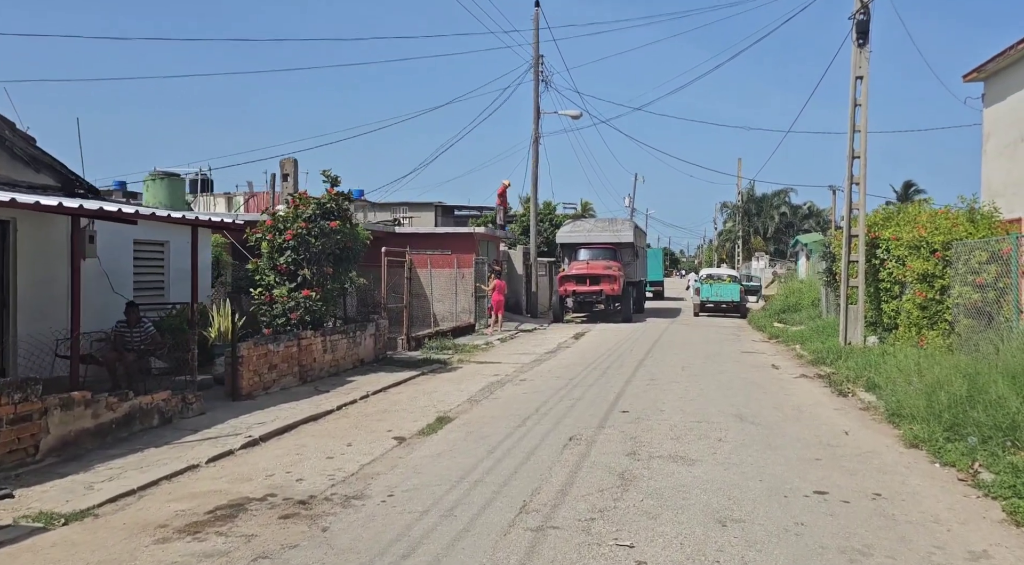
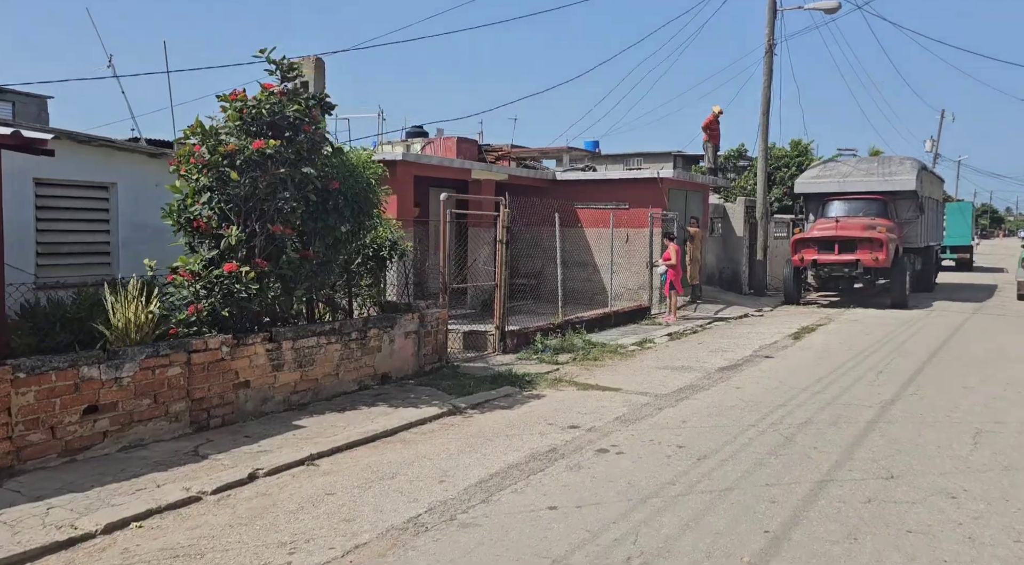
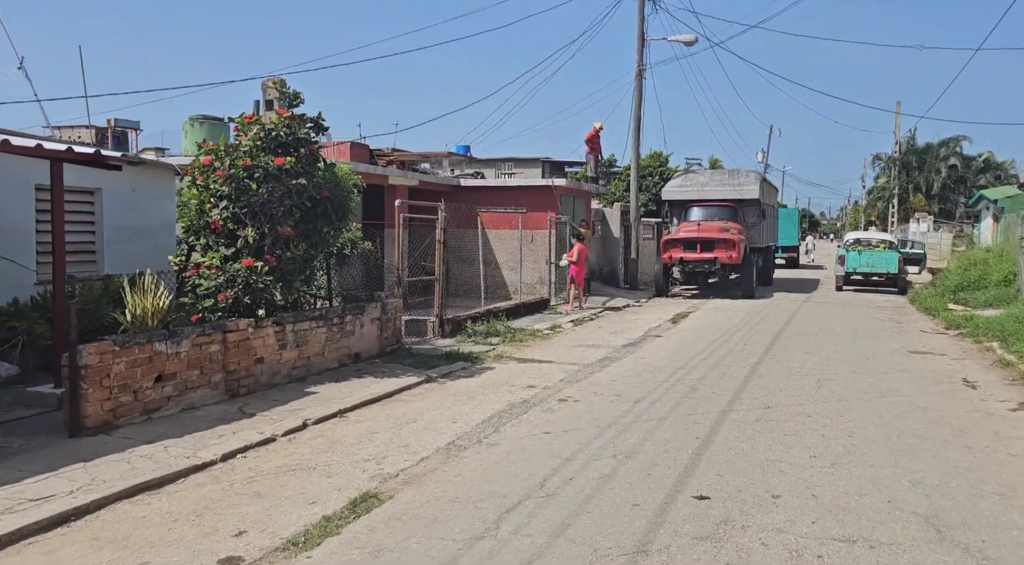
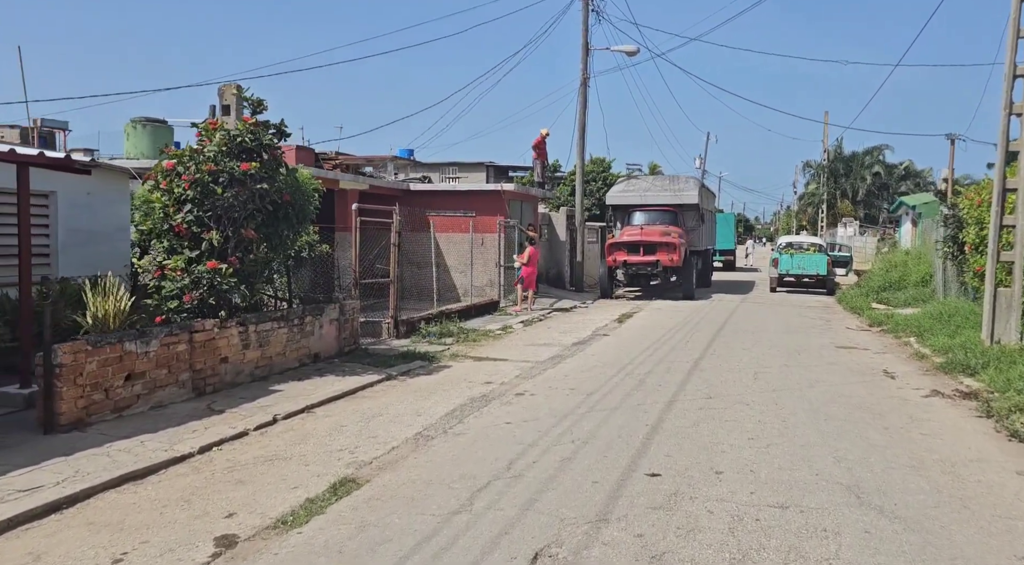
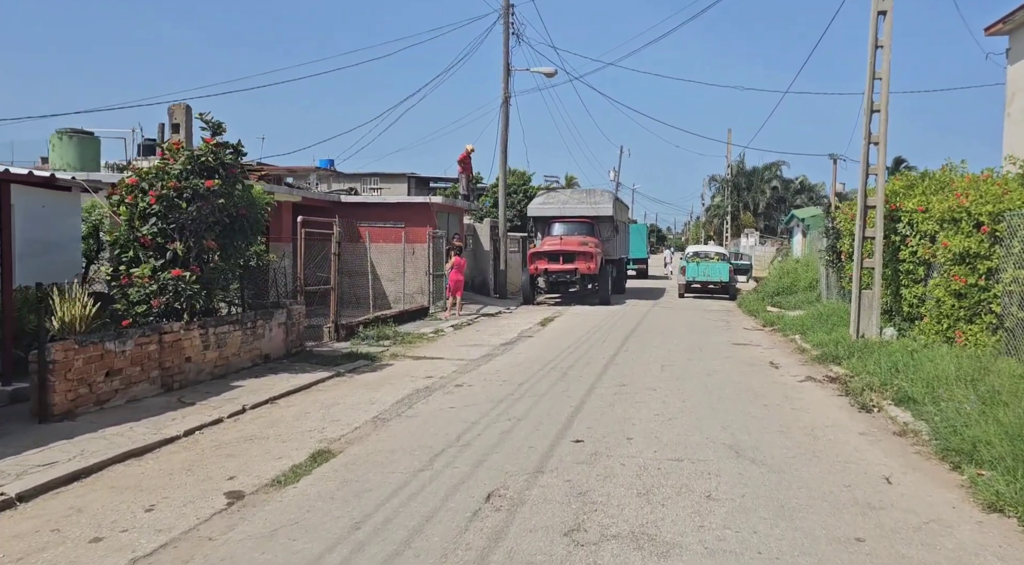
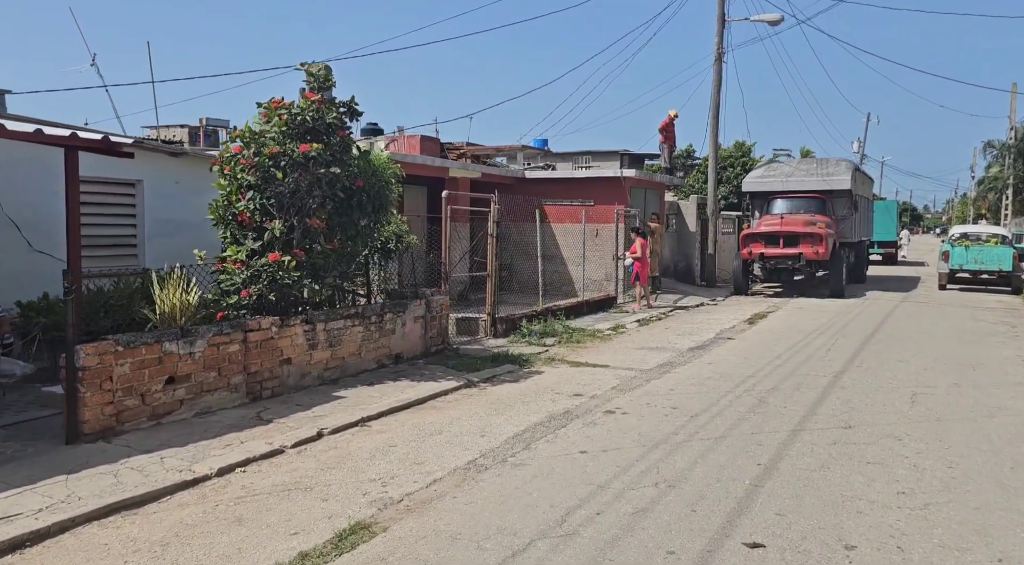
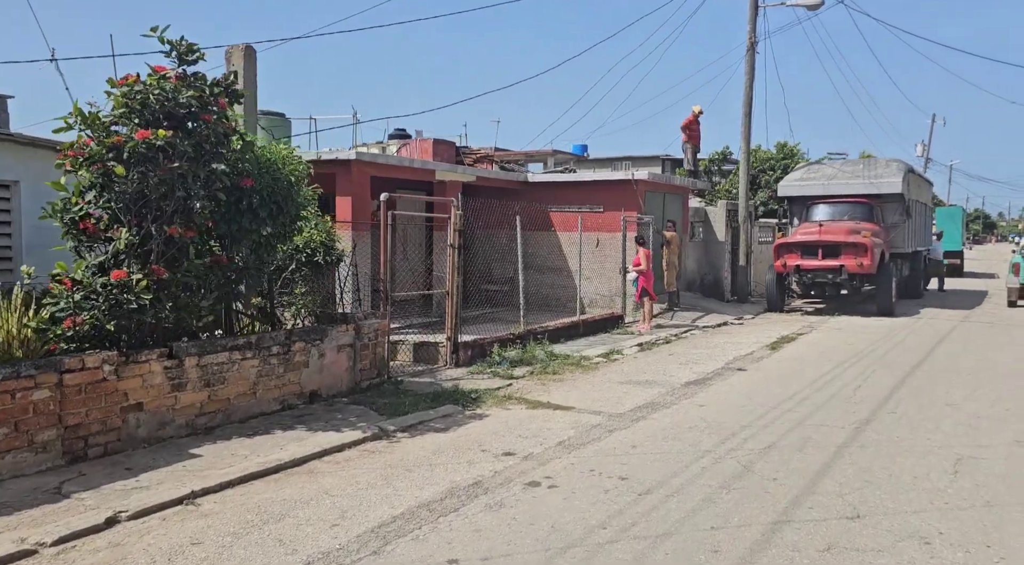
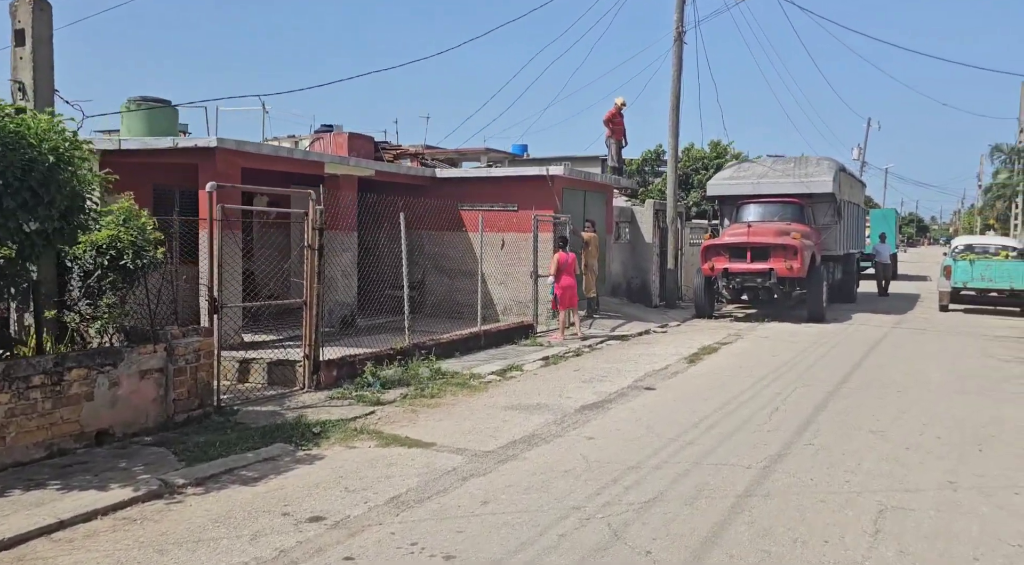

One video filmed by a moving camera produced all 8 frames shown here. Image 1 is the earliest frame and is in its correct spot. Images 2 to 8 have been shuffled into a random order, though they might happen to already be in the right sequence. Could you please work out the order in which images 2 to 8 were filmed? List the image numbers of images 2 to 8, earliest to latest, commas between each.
5, 4, 3, 6, 2, 7, 8
